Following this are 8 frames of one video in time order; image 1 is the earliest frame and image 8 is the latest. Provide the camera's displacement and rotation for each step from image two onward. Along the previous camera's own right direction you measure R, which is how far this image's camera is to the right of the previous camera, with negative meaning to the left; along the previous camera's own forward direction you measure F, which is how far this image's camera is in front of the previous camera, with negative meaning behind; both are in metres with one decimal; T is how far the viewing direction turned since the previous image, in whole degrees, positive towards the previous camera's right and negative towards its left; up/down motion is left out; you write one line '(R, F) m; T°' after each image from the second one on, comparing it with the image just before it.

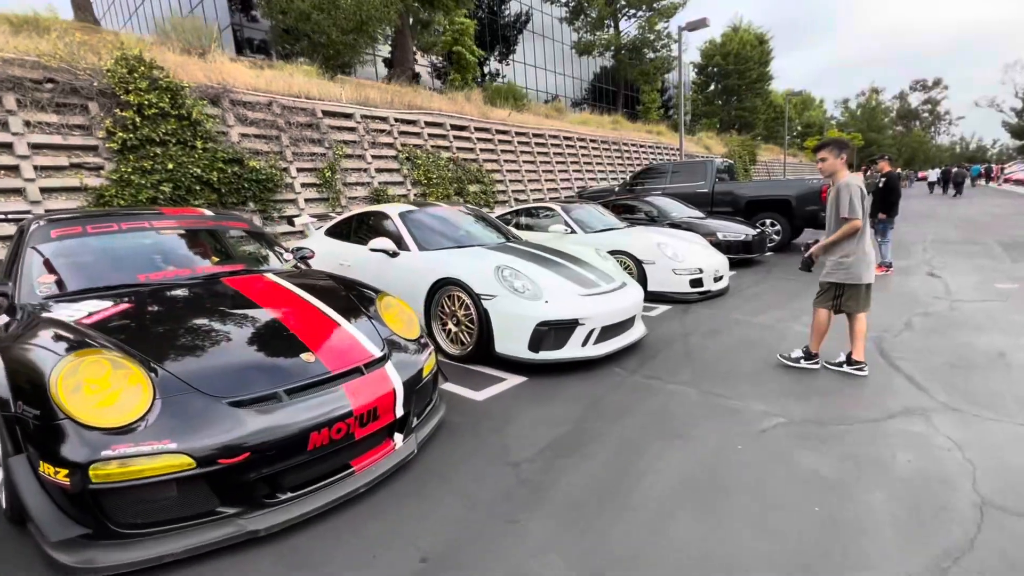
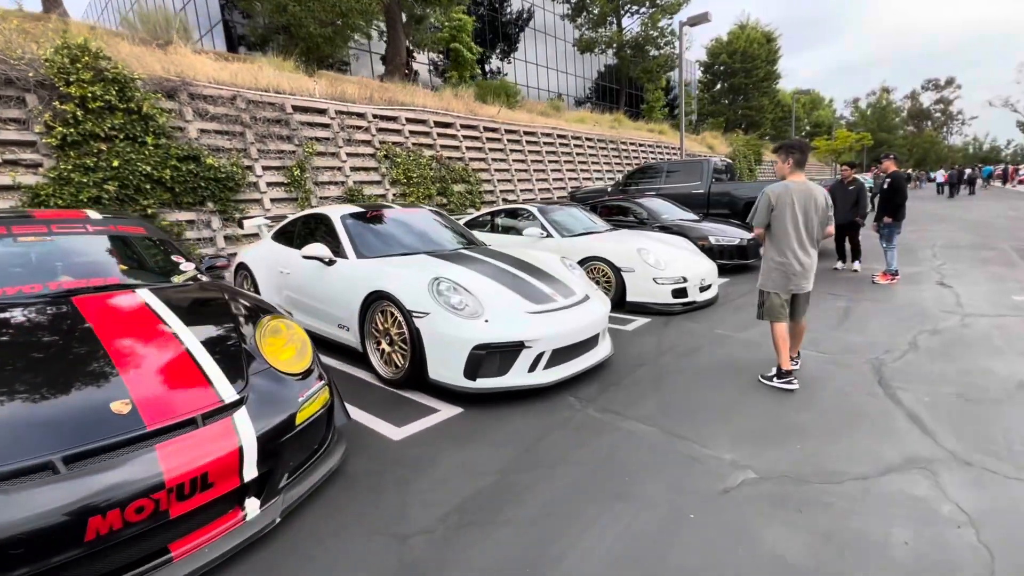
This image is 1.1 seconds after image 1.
(+0.5, +0.5) m; -1°
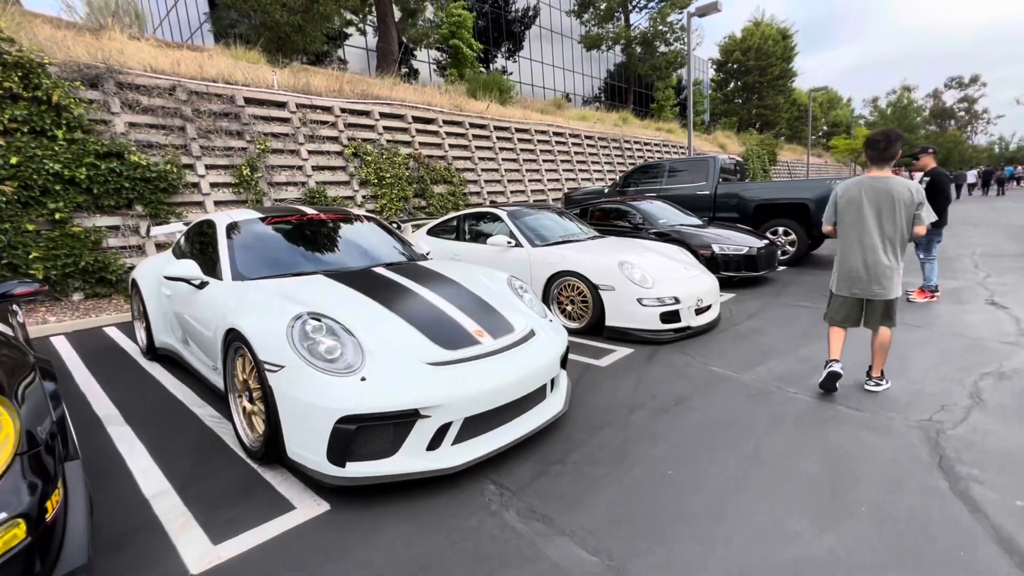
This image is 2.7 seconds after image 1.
(+0.6, +1.0) m; -1°
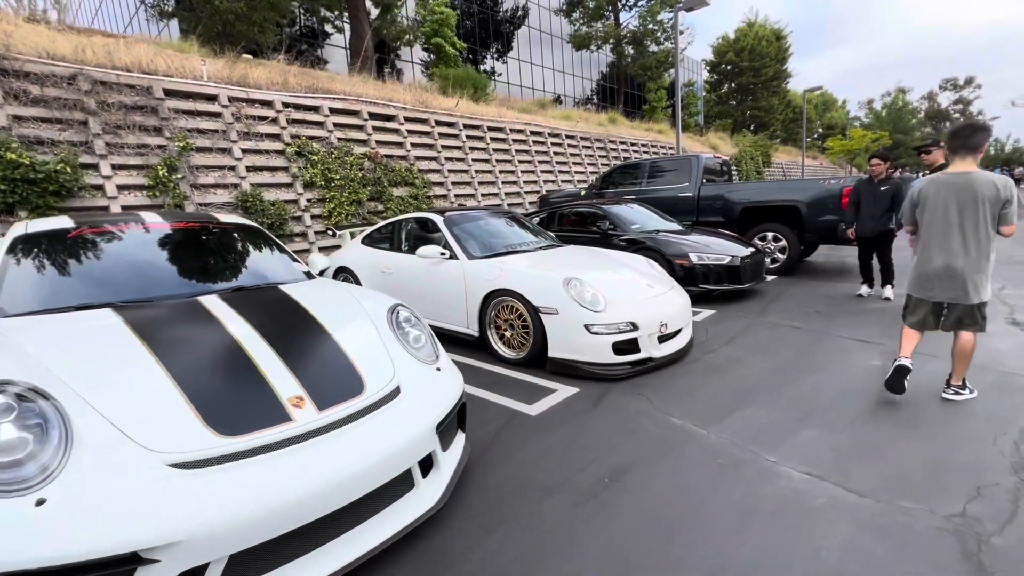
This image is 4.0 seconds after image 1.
(+0.6, +0.9) m; 0°
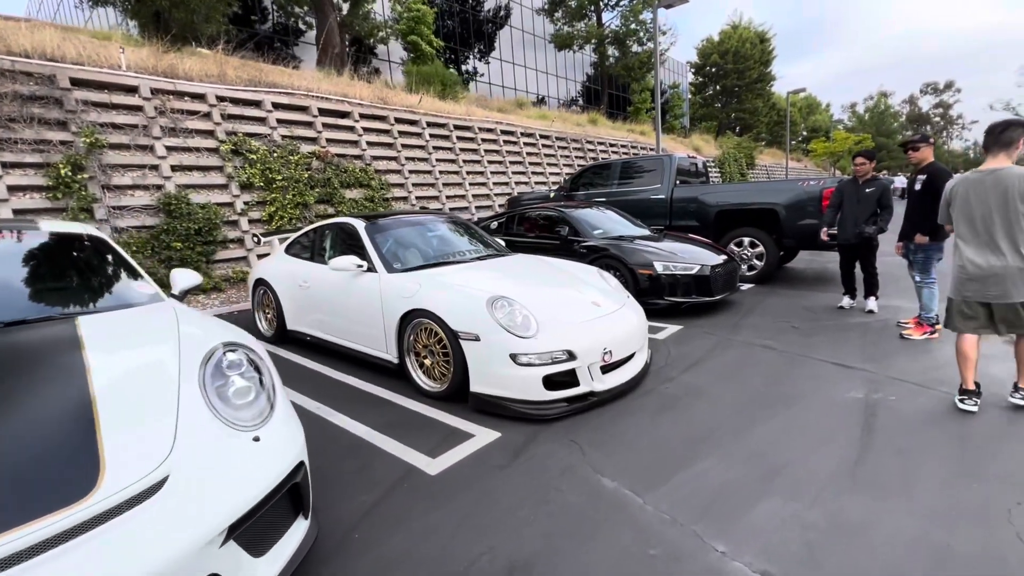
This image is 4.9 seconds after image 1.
(+0.5, +0.6) m; +1°
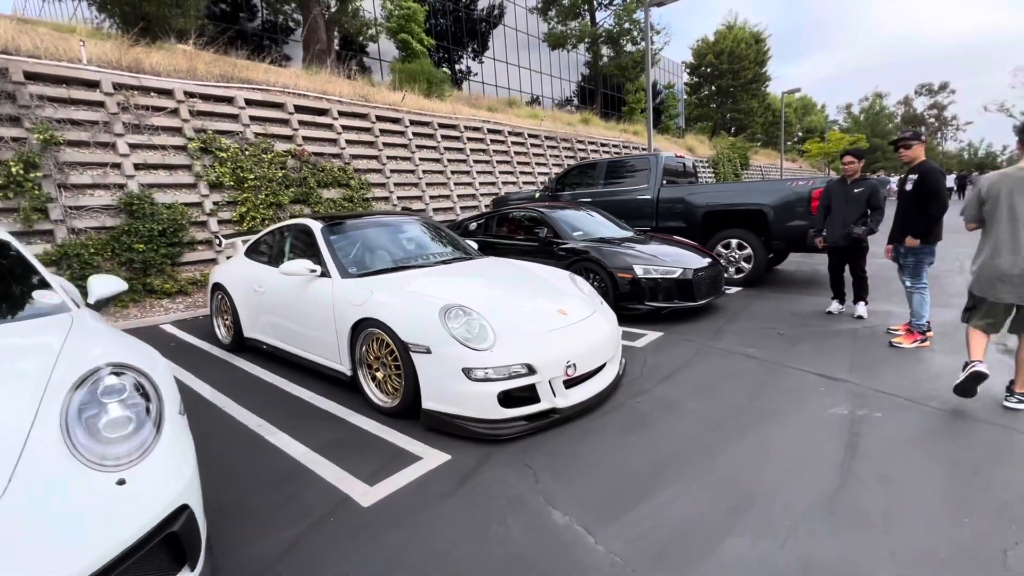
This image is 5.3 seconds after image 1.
(+0.3, +0.2) m; 0°
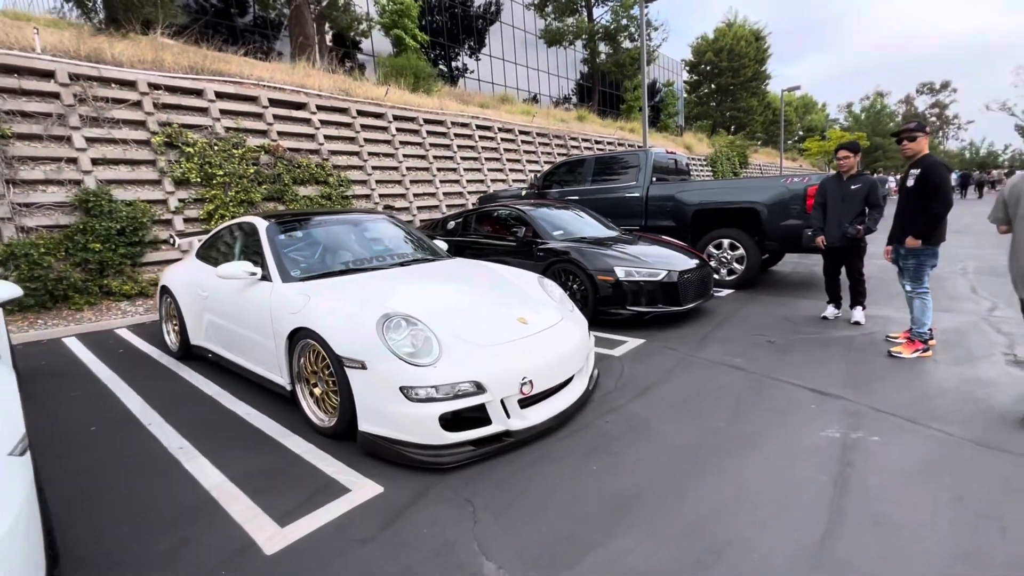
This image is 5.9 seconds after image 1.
(+0.3, +0.3) m; 0°
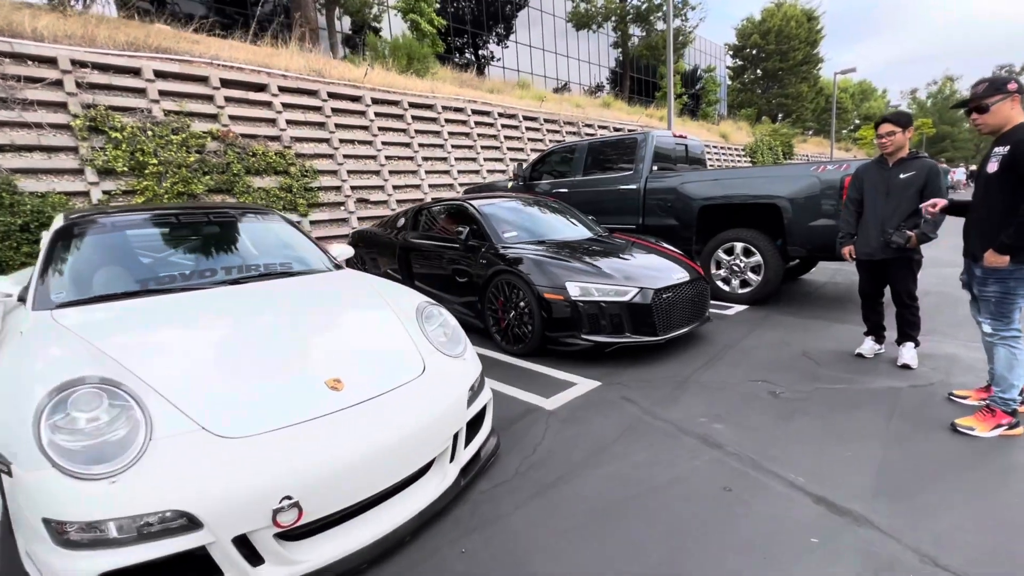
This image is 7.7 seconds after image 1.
(+0.9, +1.1) m; -4°
